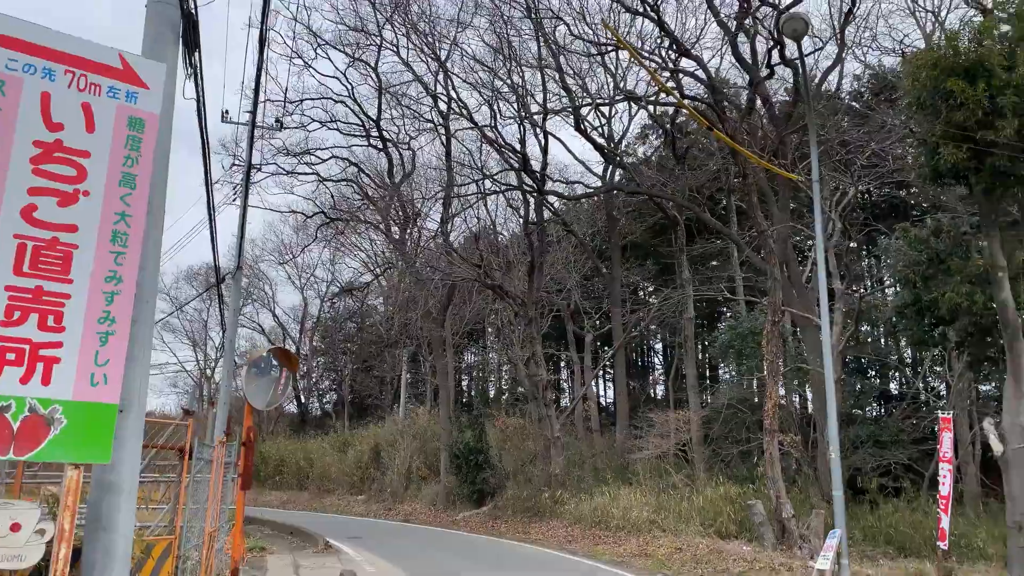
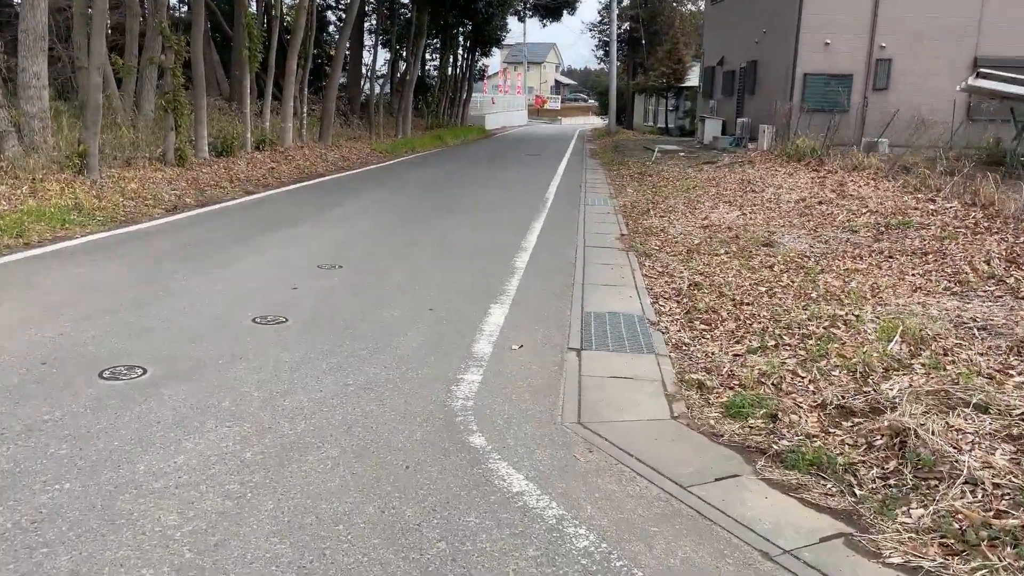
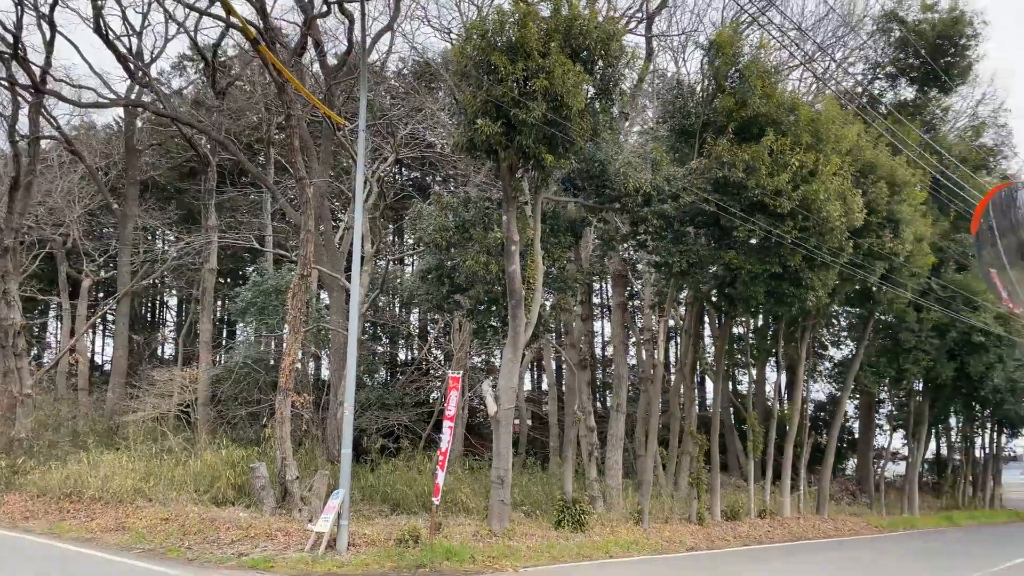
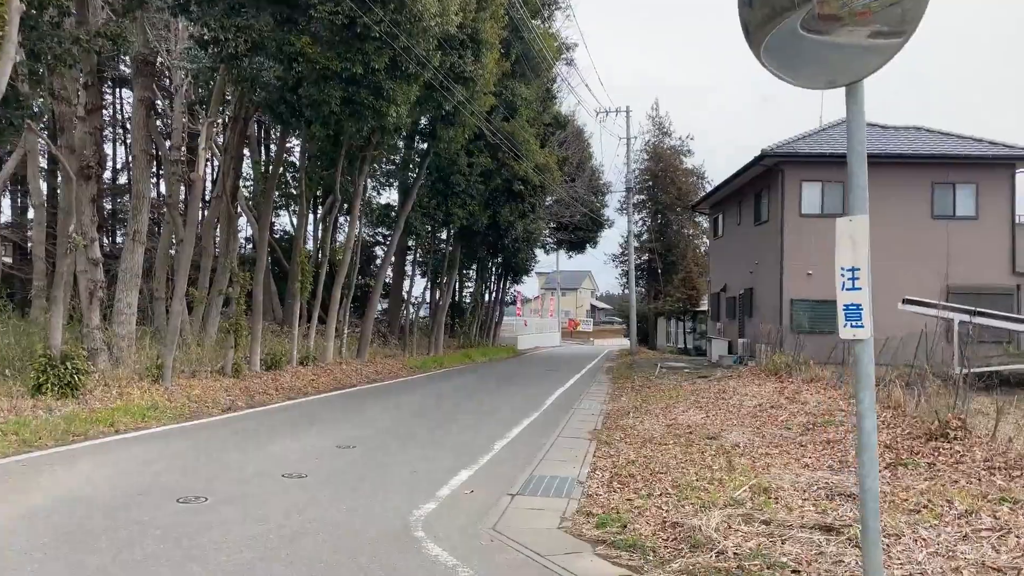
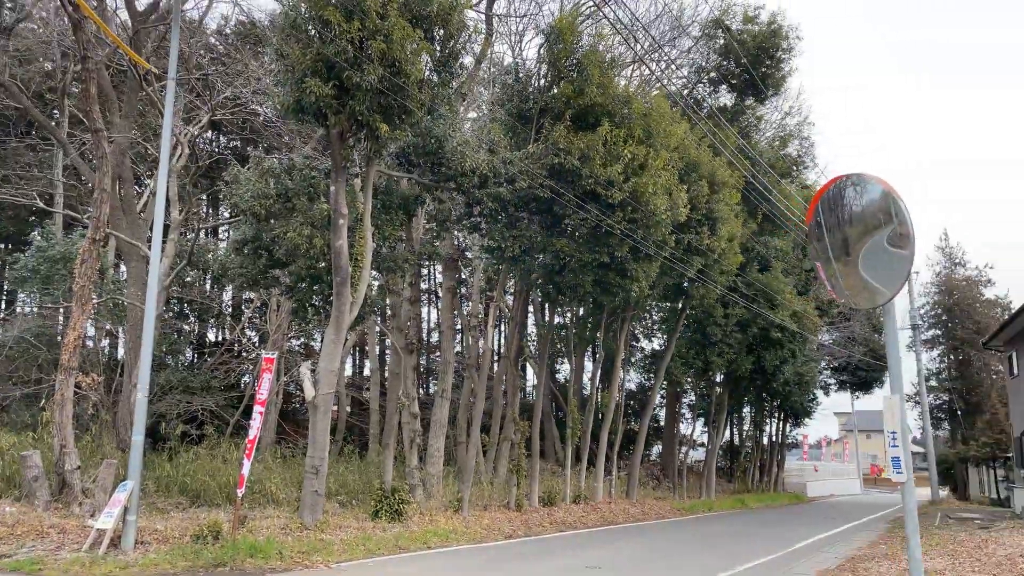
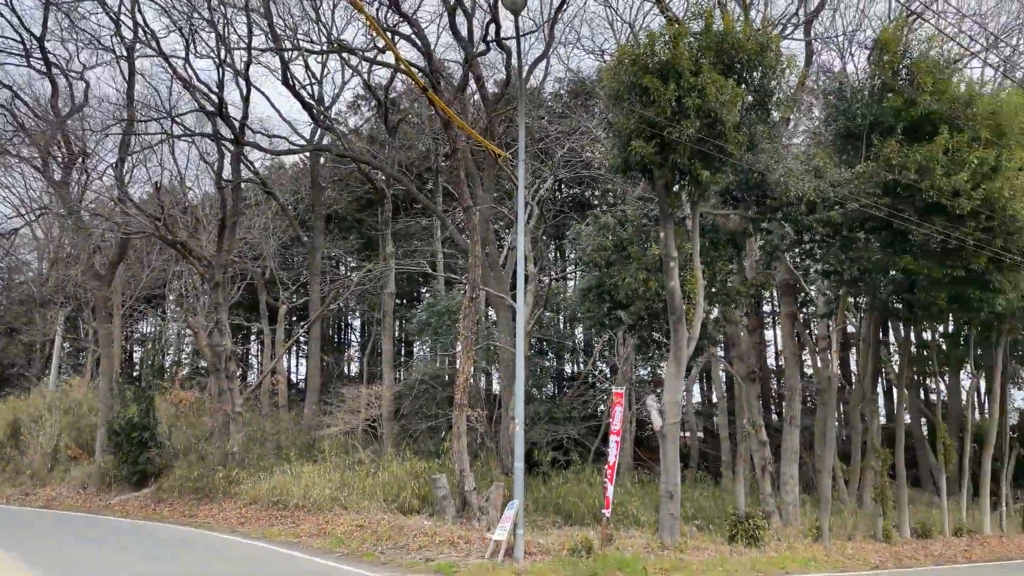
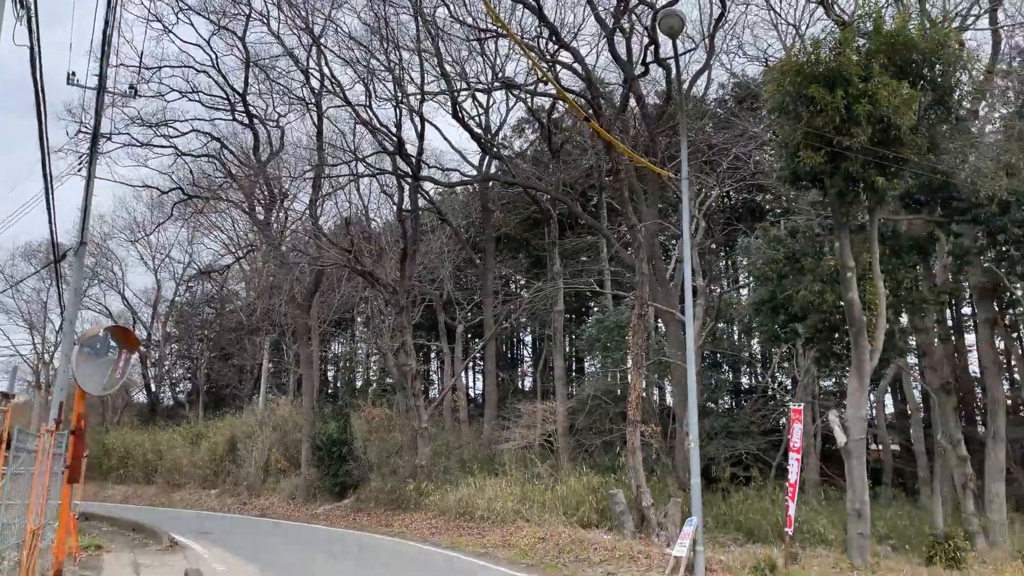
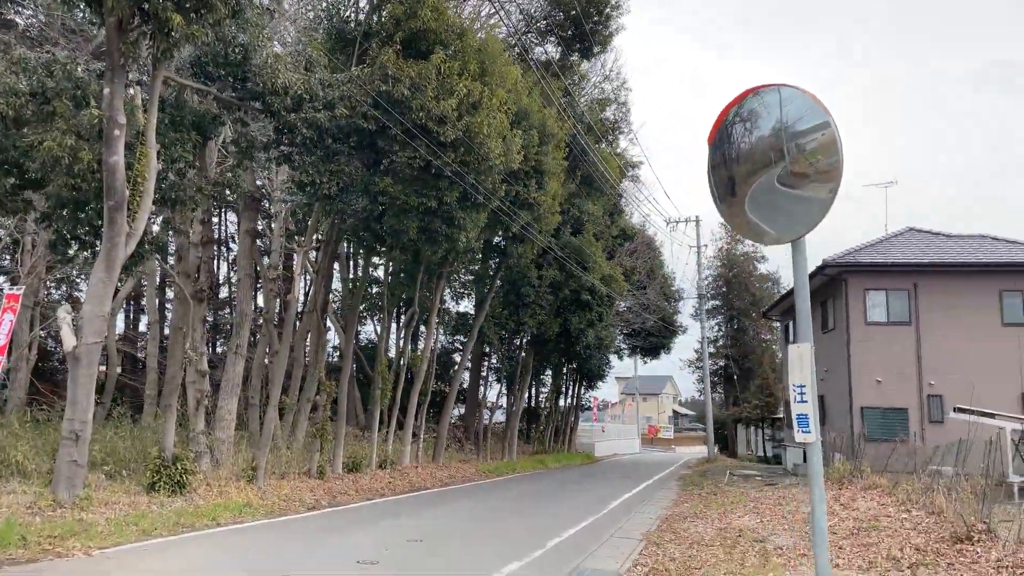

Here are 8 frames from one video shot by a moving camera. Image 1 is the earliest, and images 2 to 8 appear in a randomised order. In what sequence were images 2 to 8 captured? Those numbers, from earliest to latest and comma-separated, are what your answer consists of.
7, 6, 3, 5, 8, 4, 2
